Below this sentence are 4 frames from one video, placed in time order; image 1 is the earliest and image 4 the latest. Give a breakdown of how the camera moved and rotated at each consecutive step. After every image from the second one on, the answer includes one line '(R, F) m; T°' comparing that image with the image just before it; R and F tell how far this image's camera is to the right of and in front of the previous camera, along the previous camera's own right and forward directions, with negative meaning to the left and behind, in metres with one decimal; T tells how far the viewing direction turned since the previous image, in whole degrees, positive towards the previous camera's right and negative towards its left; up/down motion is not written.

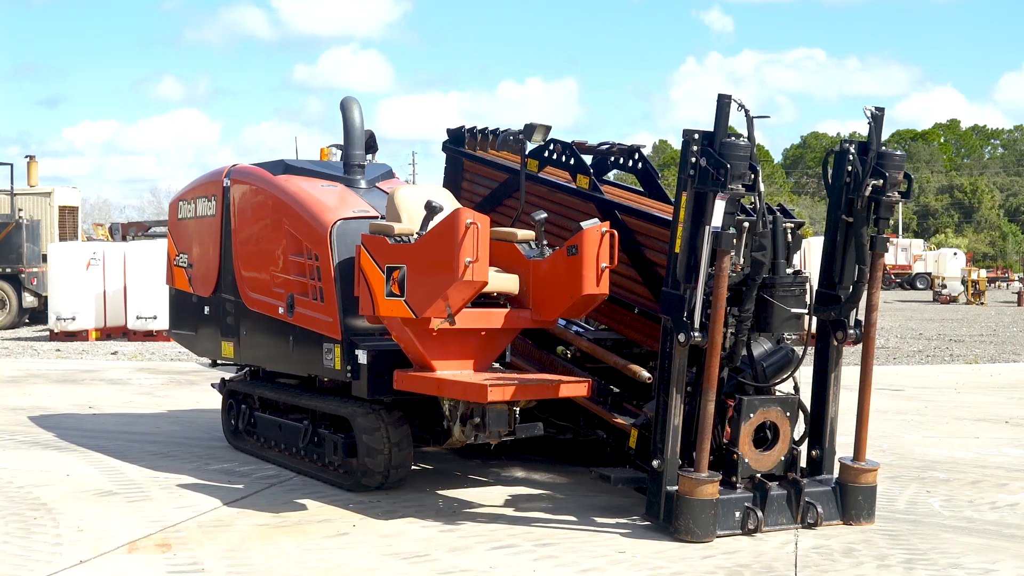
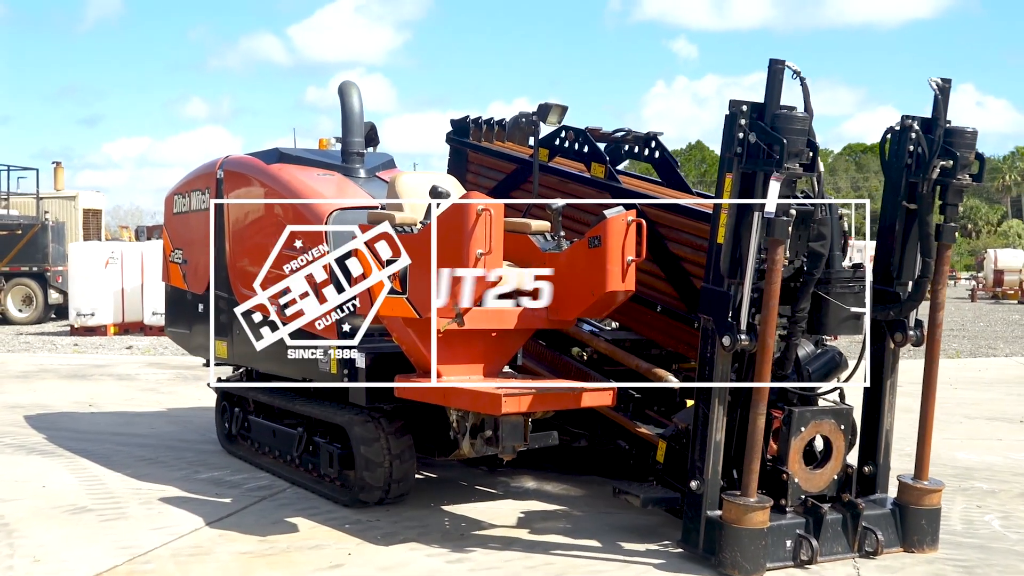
(-0.1, +0.7) m; 0°
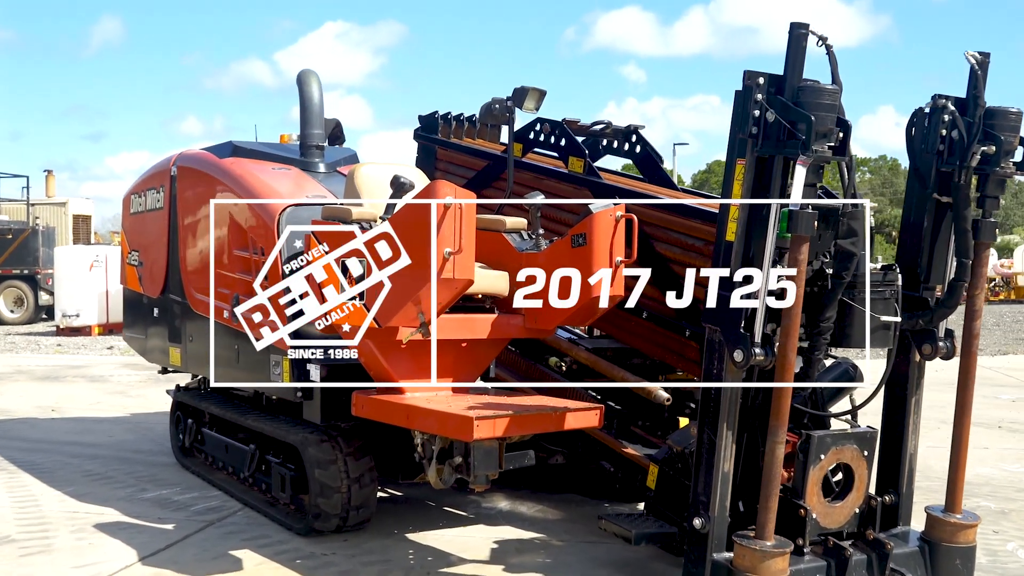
(0.0, +0.7) m; +2°
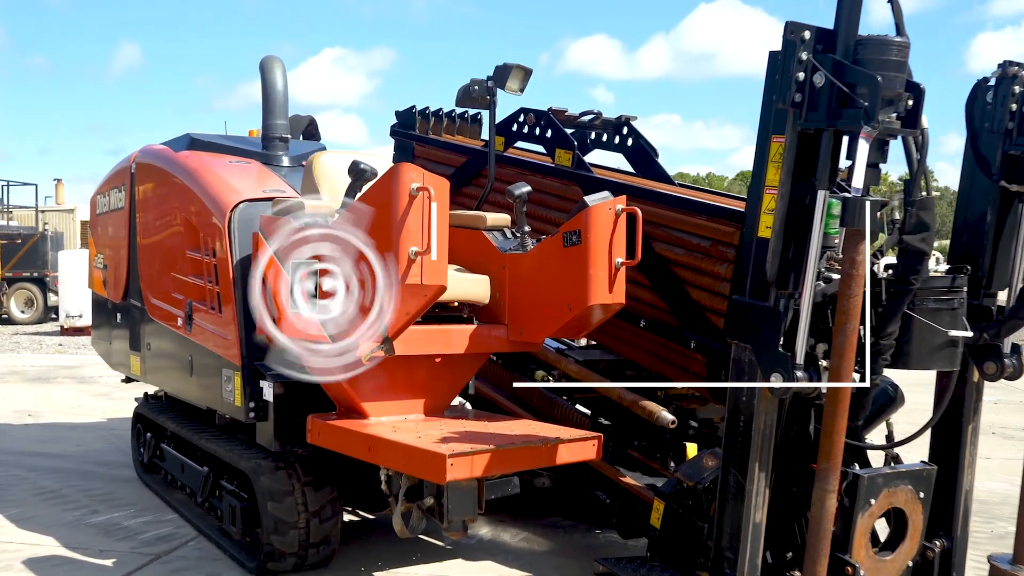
(0.0, +0.7) m; +1°
